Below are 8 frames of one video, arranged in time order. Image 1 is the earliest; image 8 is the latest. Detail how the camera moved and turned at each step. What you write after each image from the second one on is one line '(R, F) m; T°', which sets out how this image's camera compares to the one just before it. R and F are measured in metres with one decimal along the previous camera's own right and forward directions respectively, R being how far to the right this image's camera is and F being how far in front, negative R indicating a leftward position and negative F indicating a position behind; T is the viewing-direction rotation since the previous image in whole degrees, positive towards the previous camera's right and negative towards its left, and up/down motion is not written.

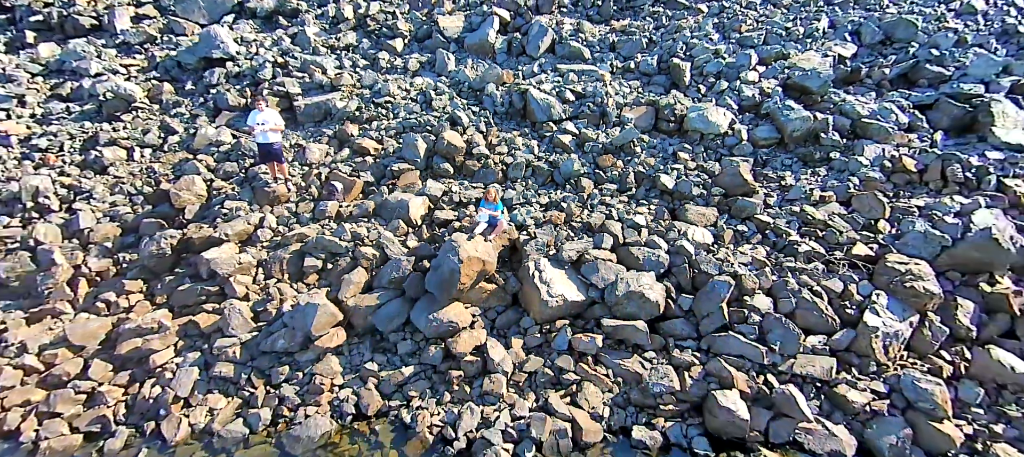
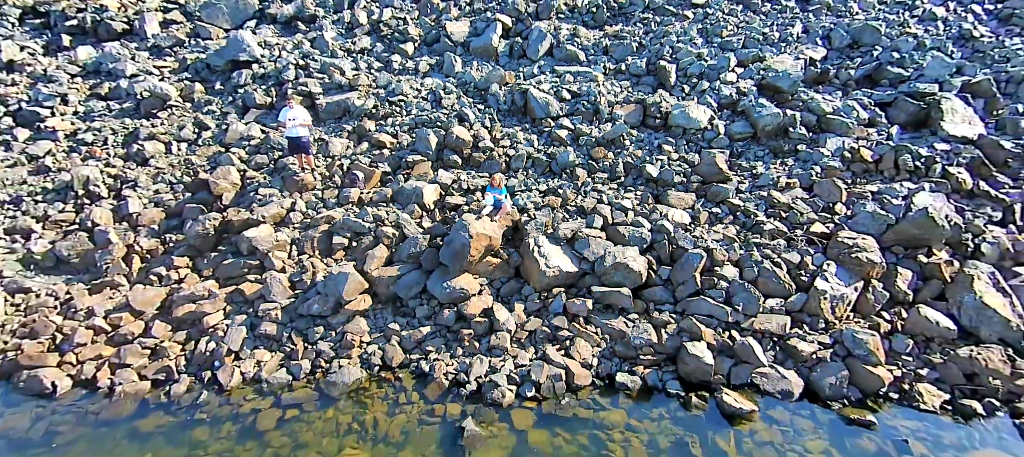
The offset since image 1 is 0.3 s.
(0.0, -0.7) m; 0°
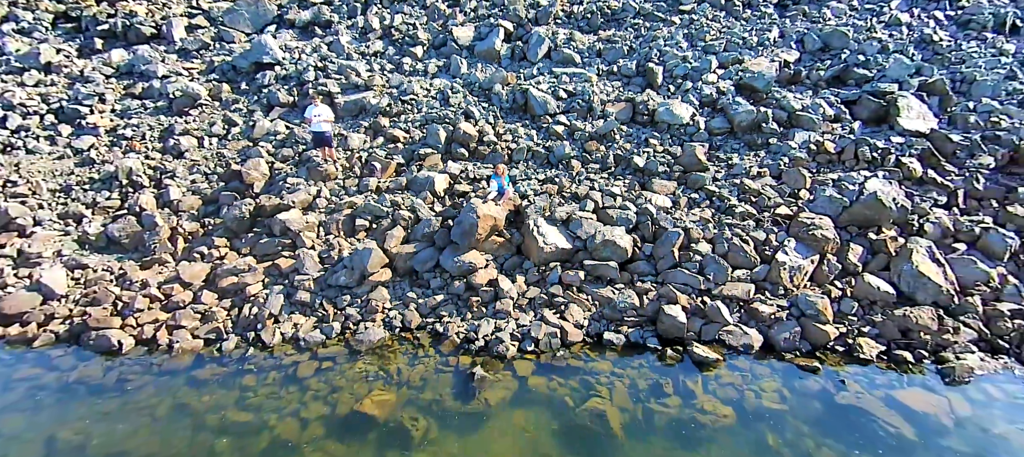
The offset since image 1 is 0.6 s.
(0.0, -0.7) m; 0°
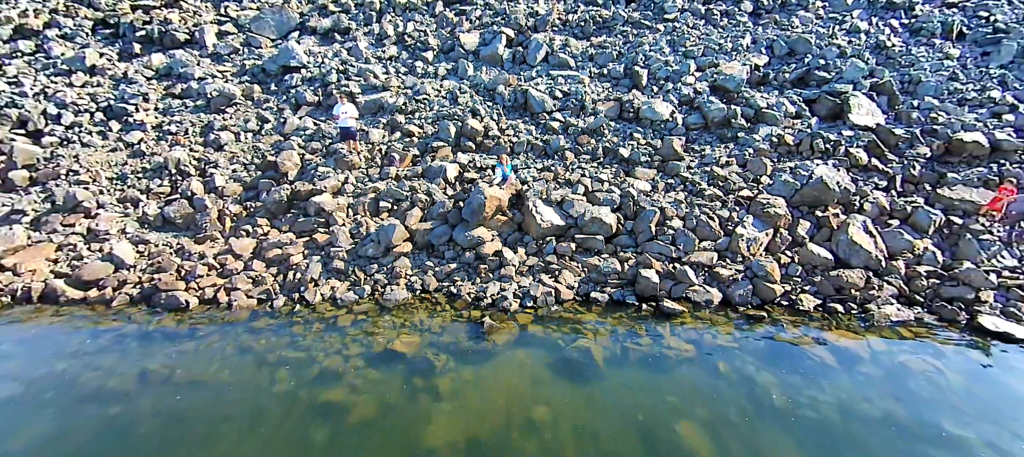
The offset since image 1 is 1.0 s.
(0.0, -1.0) m; 0°
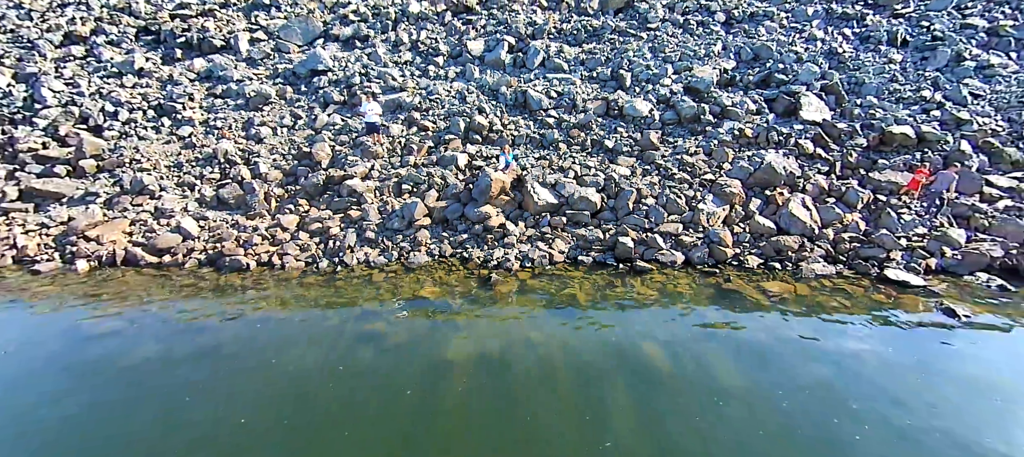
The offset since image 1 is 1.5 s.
(0.0, -1.3) m; 0°
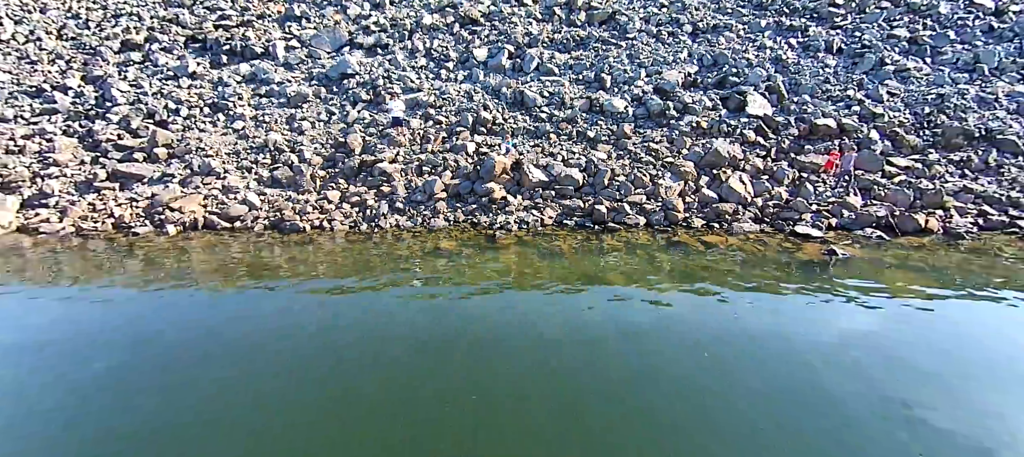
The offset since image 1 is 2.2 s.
(0.0, -2.0) m; 0°
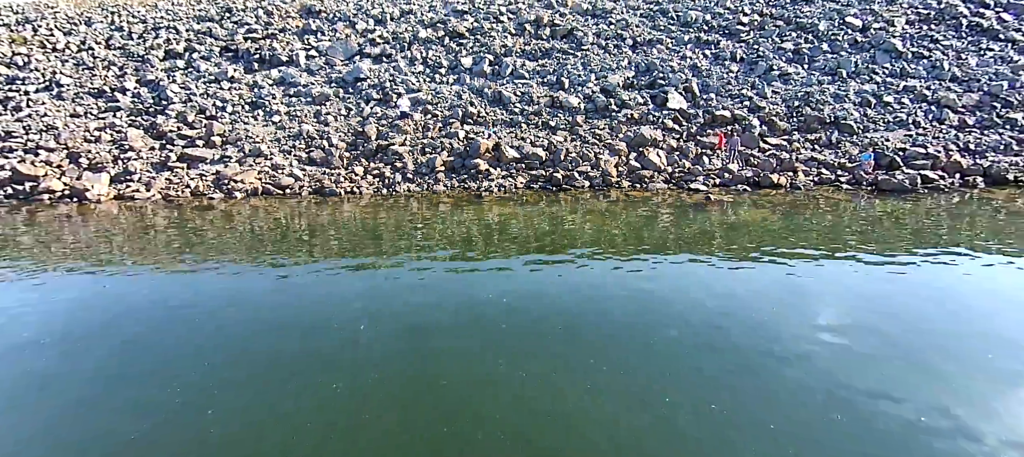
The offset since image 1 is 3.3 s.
(0.0, -3.5) m; +2°
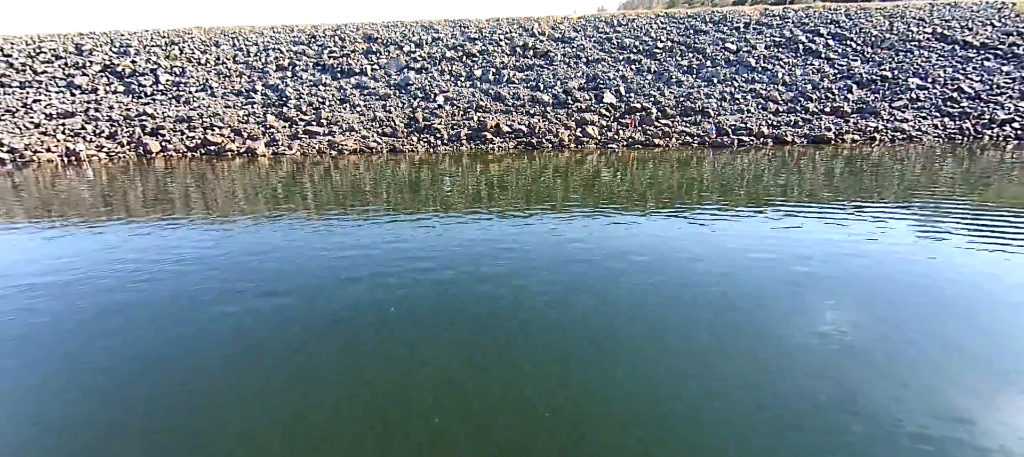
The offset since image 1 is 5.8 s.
(+0.3, -9.2) m; 0°
